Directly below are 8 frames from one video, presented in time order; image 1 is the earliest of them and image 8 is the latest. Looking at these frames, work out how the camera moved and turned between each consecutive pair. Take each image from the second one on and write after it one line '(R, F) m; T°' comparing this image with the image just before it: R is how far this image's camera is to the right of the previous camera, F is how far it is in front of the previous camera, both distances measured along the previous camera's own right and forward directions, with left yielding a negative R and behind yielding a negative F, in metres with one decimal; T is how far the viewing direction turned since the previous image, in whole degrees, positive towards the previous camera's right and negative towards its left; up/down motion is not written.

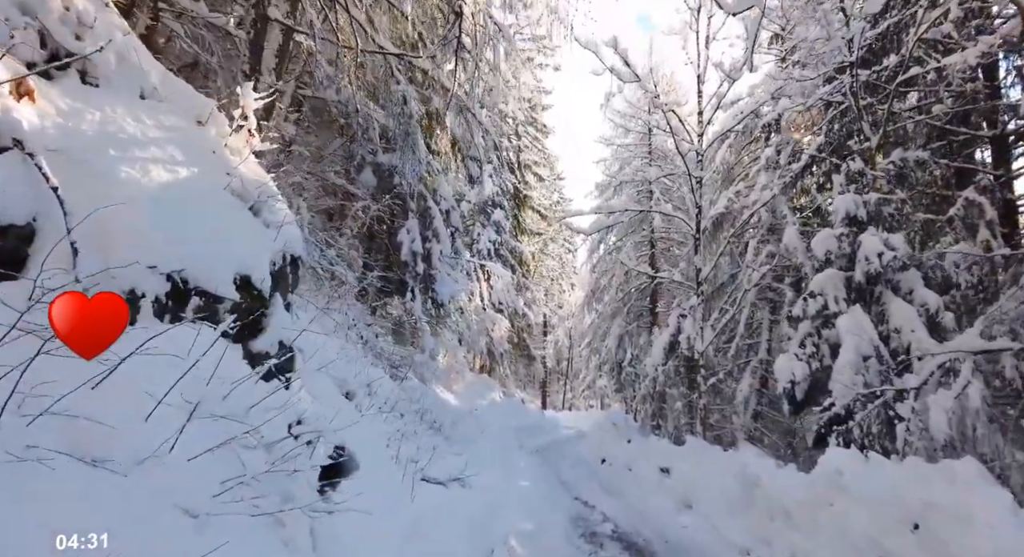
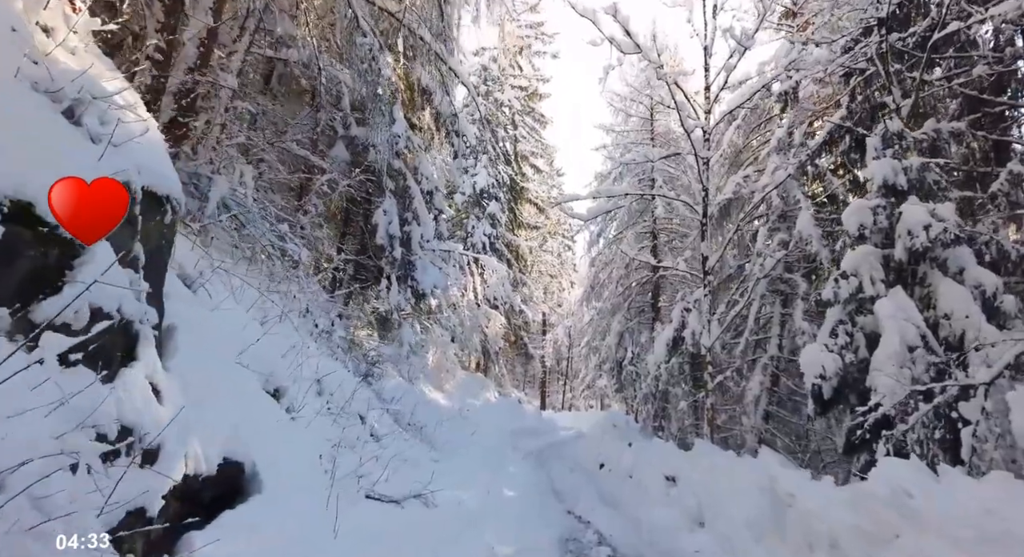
(+0.2, +1.0) m; 0°
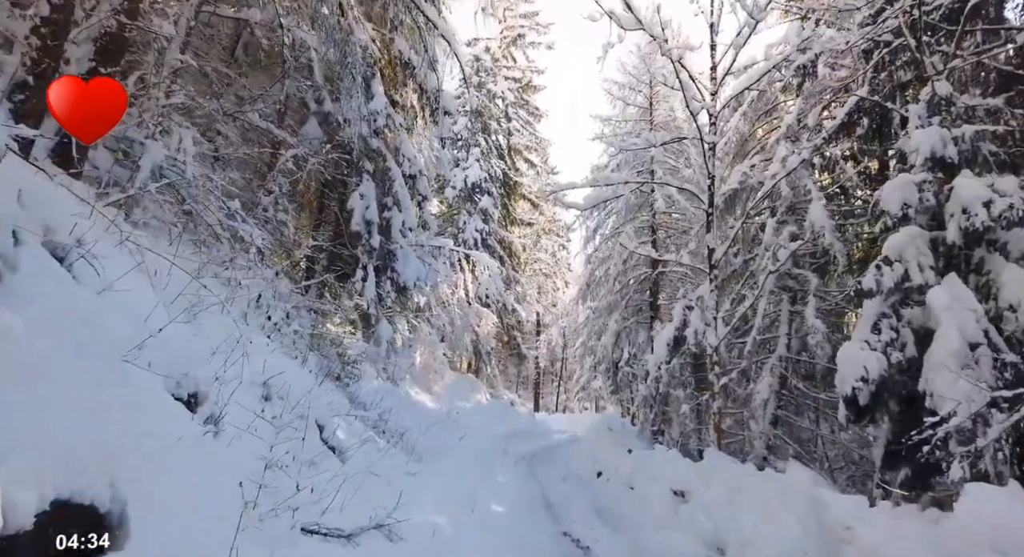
(+0.1, +0.8) m; 0°
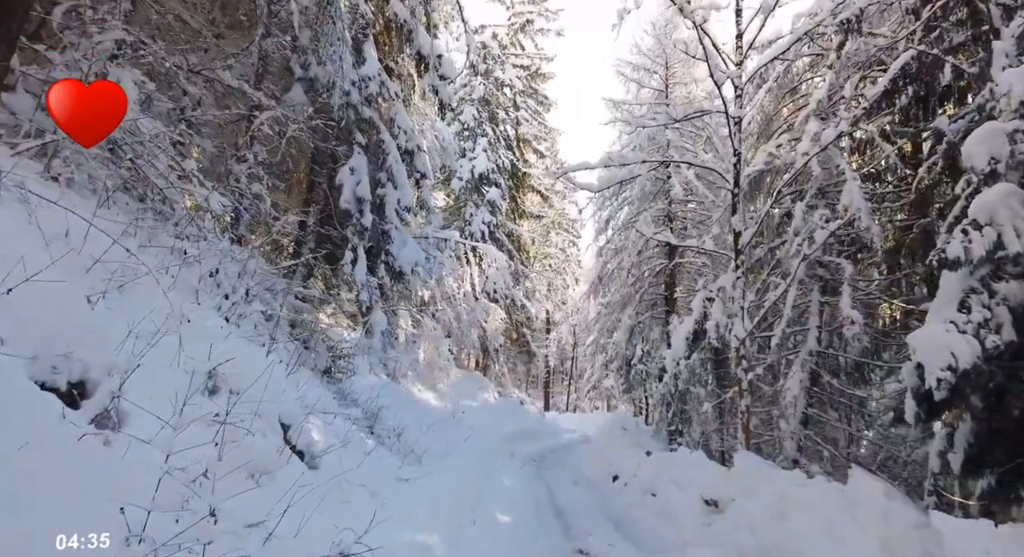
(0.0, +0.8) m; -1°
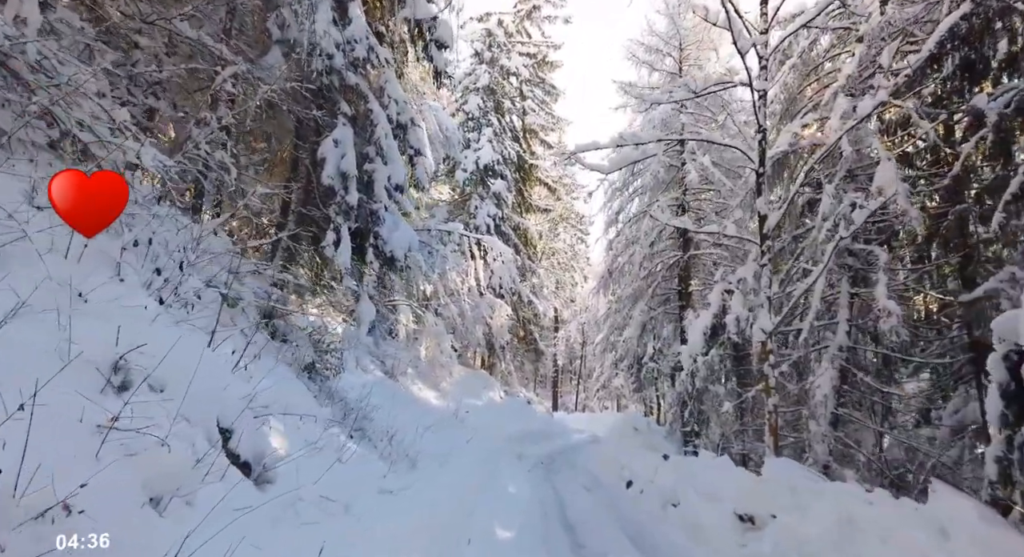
(+0.1, +0.8) m; -1°
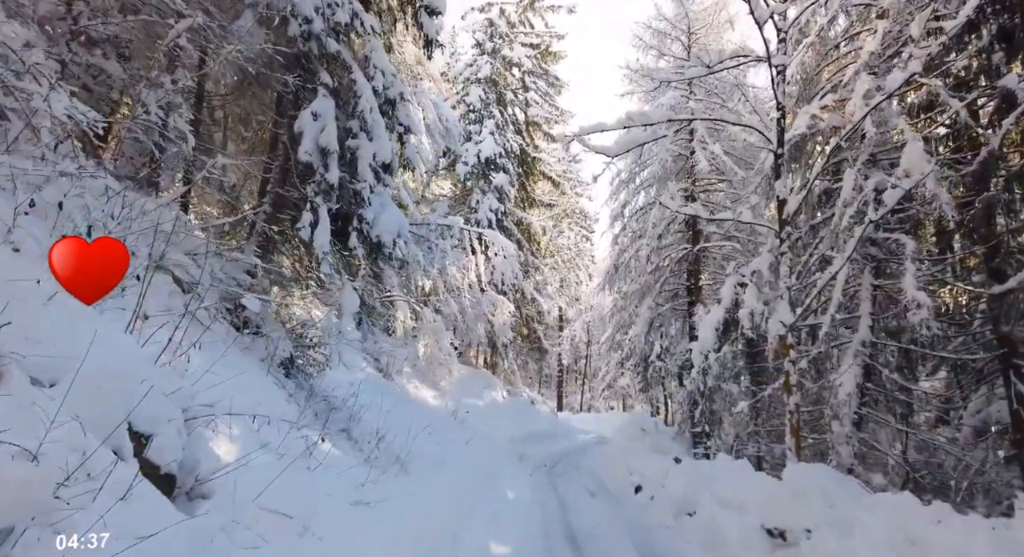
(+0.1, +0.6) m; 0°
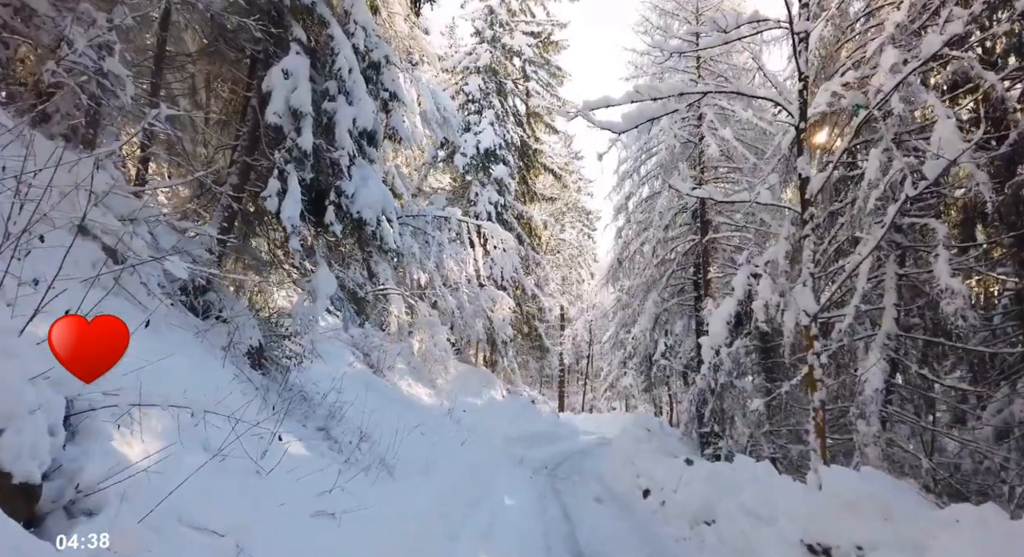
(0.0, +0.7) m; 0°
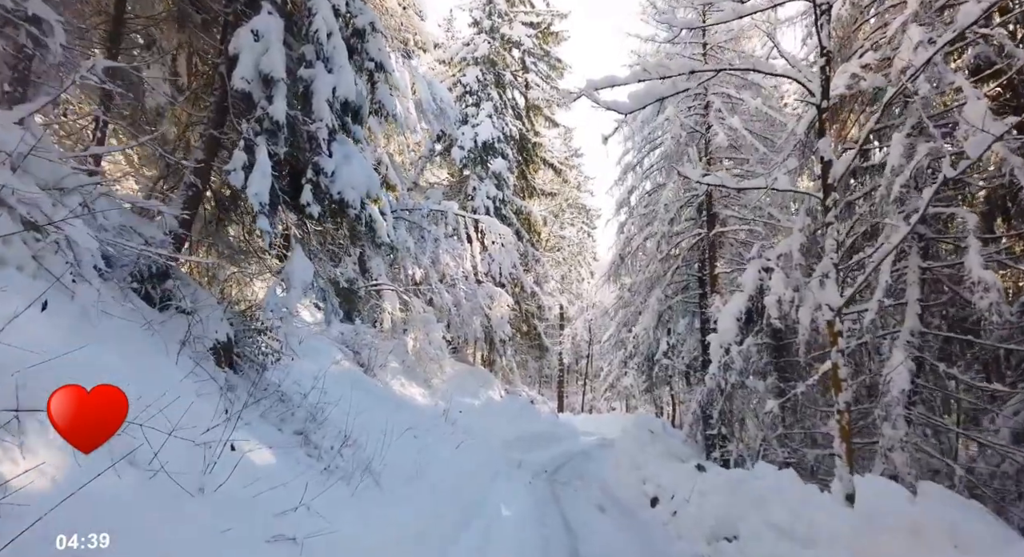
(0.0, +0.6) m; 0°
